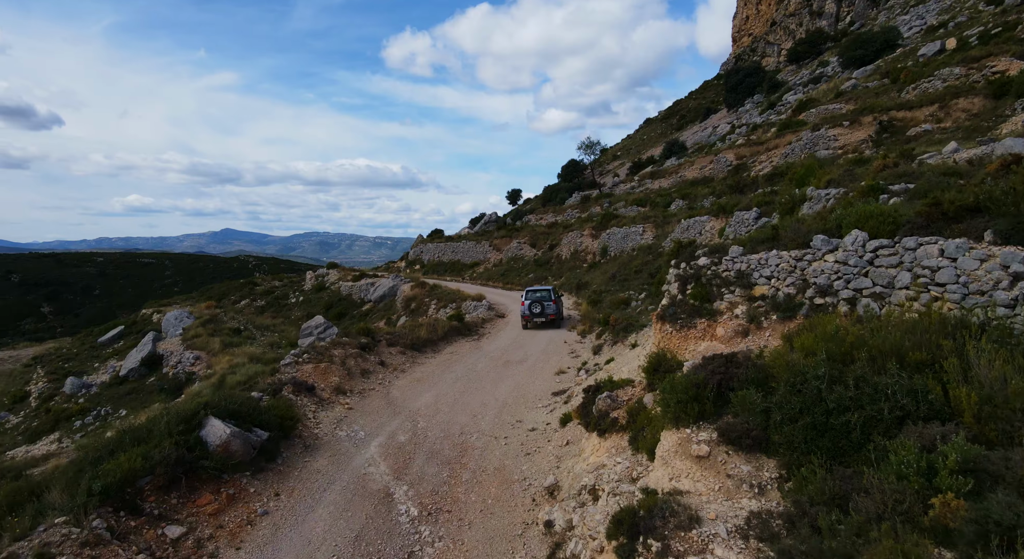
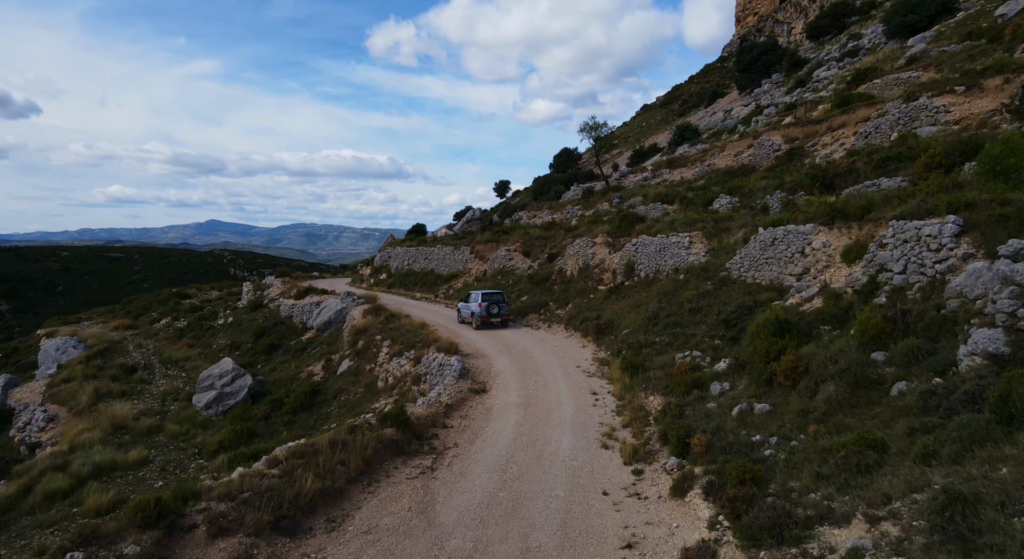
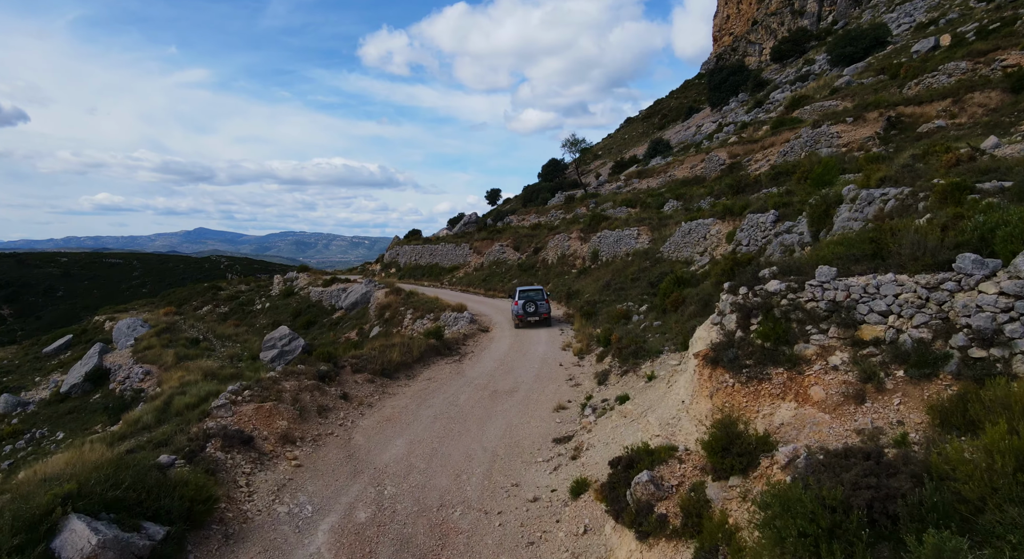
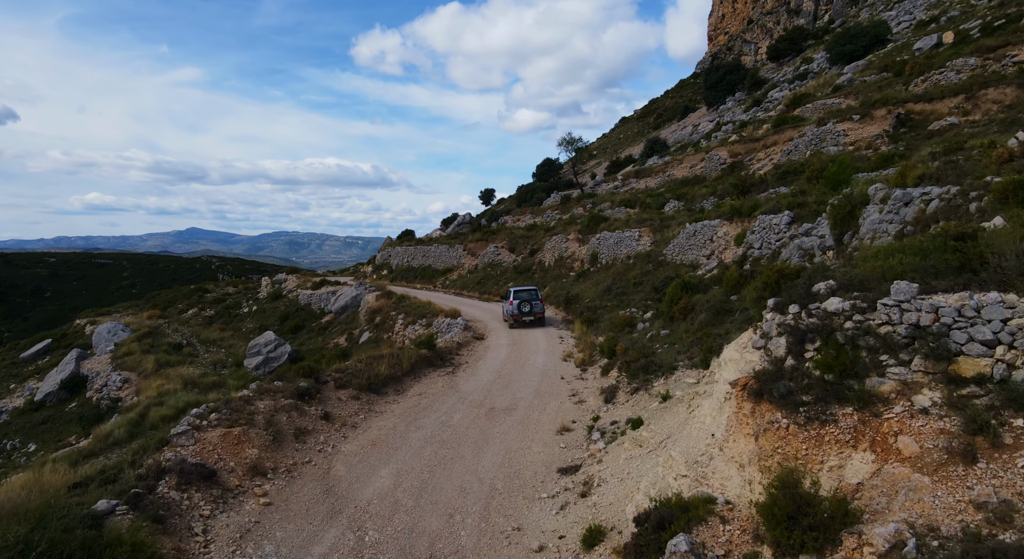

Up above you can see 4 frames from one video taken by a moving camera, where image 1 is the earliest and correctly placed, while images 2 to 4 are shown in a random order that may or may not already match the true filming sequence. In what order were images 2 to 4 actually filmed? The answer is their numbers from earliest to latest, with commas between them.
3, 4, 2
